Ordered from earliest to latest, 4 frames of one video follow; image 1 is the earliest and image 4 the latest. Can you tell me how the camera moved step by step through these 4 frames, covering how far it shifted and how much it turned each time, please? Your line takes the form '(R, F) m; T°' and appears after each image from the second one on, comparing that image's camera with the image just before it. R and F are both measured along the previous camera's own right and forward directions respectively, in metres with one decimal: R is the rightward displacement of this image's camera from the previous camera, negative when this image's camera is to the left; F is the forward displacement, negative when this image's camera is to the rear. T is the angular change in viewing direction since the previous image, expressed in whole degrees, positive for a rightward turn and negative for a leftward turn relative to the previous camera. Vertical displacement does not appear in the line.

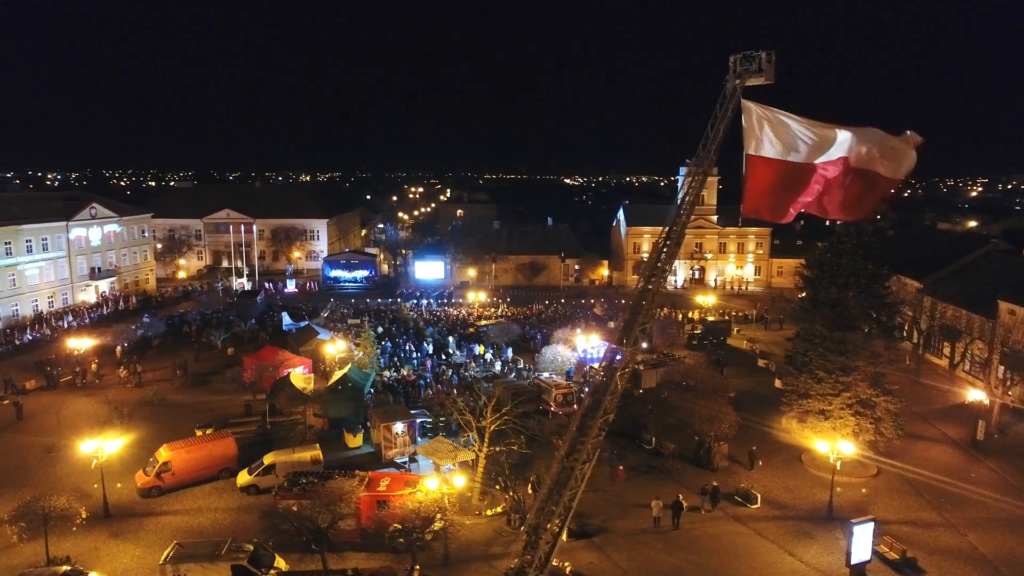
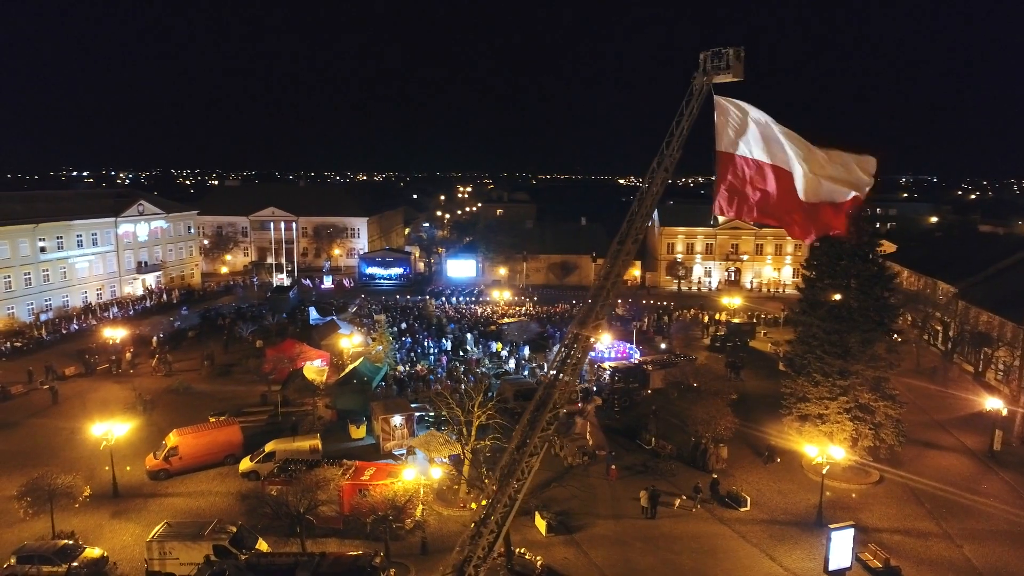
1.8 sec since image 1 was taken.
(+1.7, -0.2) m; -4°
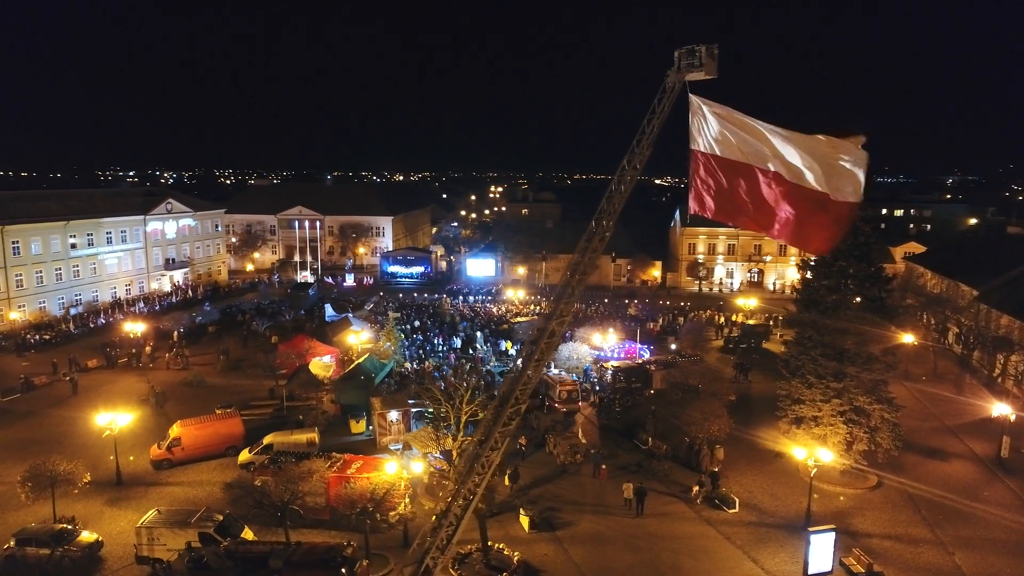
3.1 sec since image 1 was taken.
(+1.2, -0.1) m; -3°
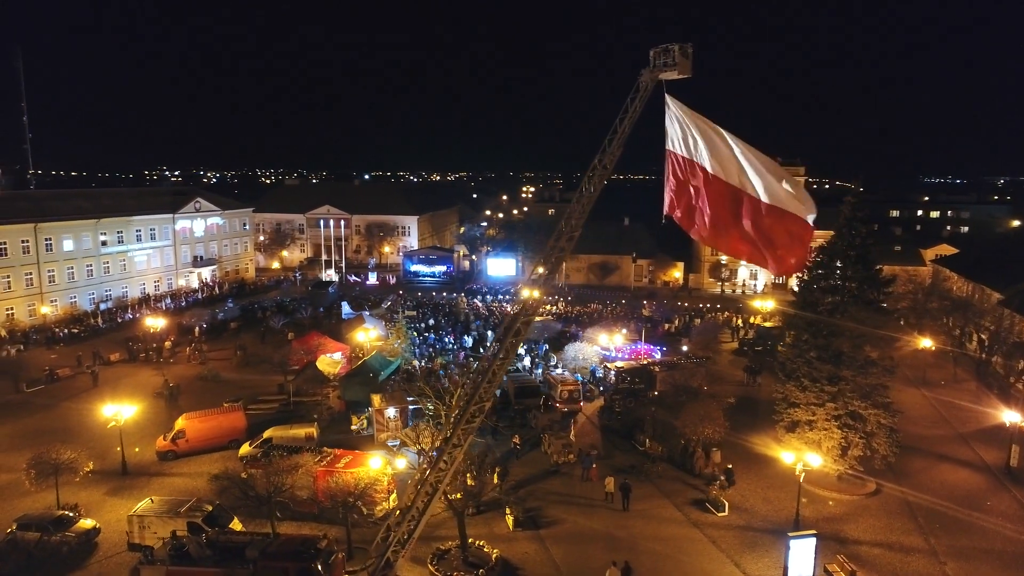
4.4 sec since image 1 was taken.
(+1.2, -0.1) m; -3°
